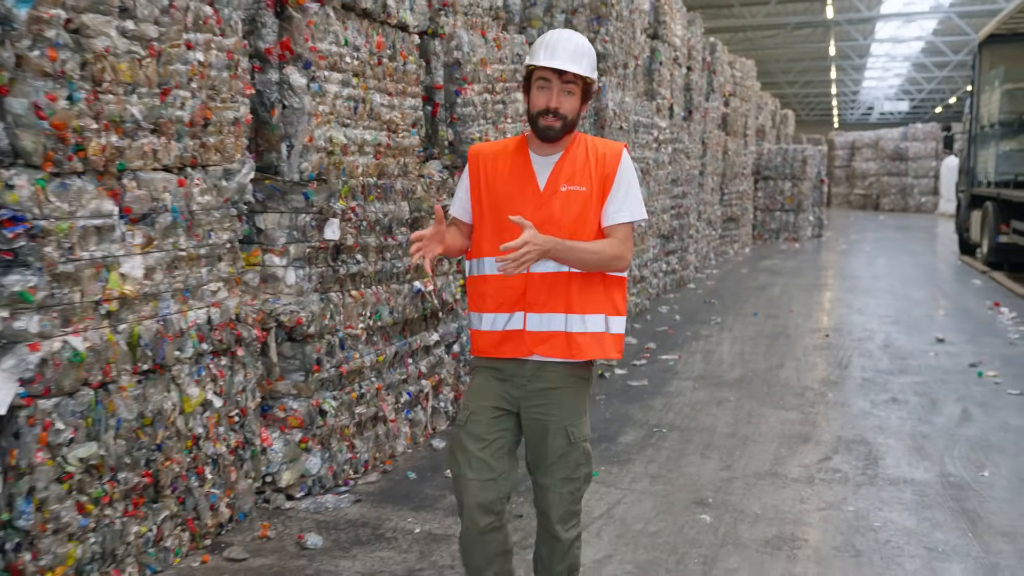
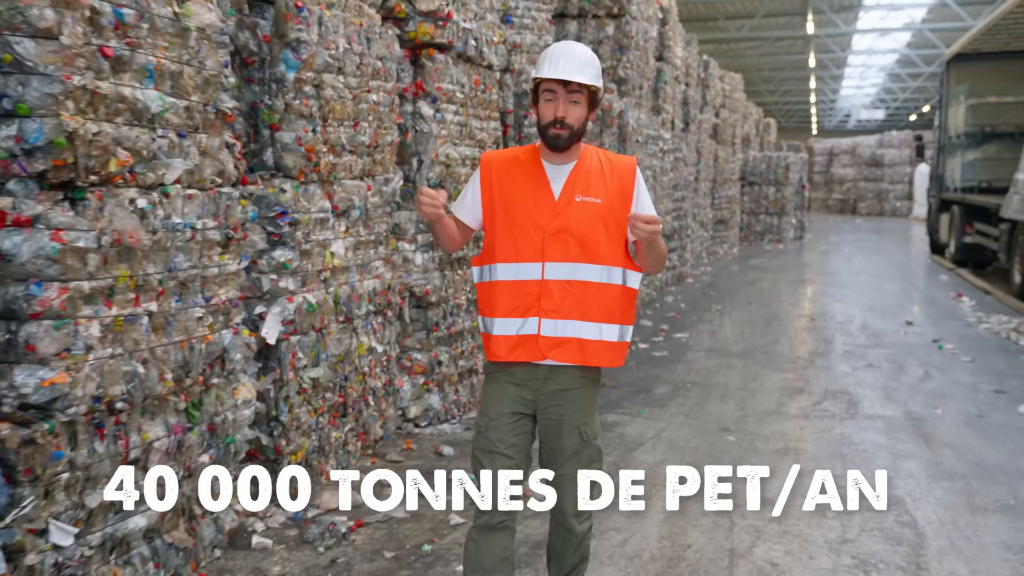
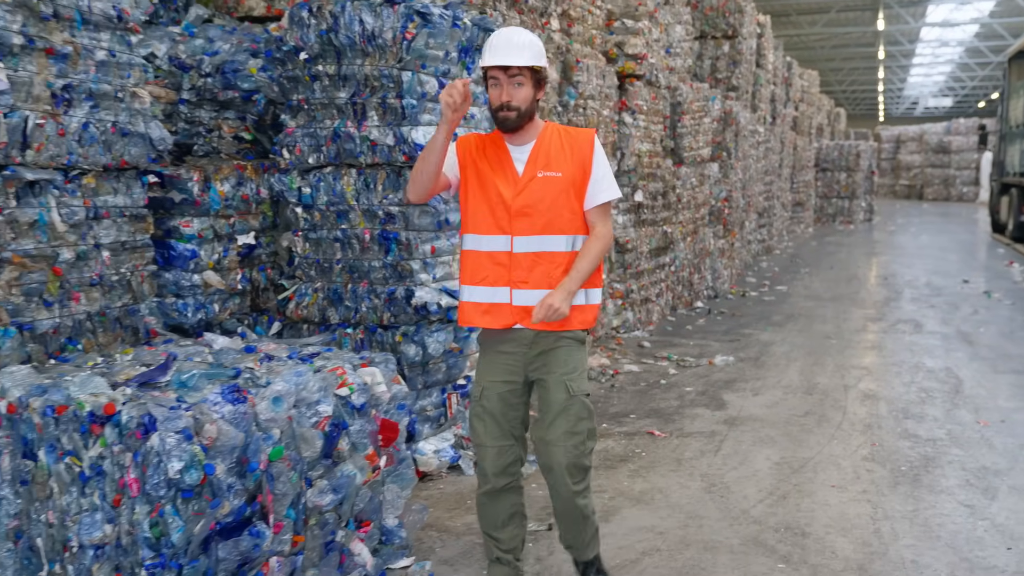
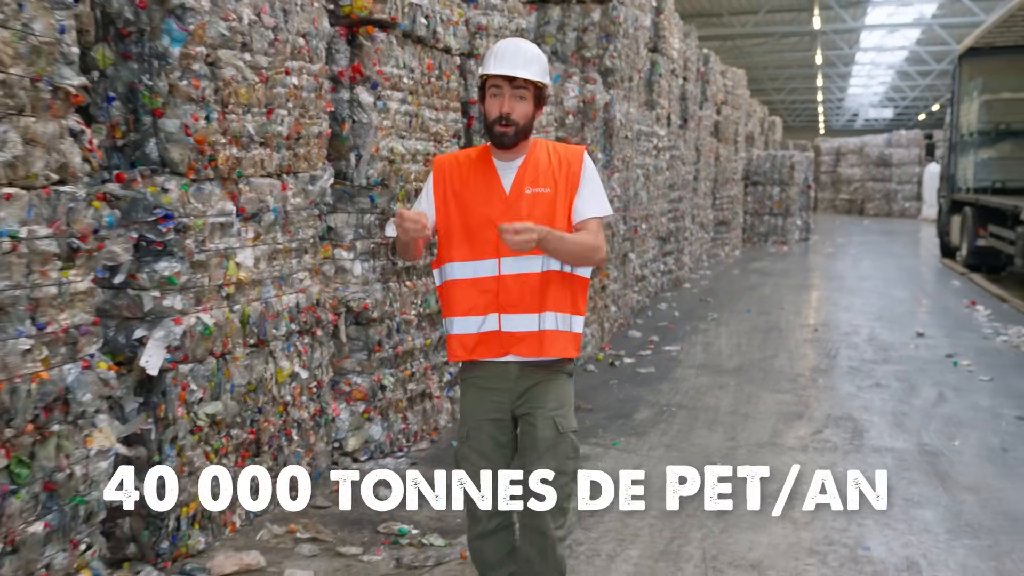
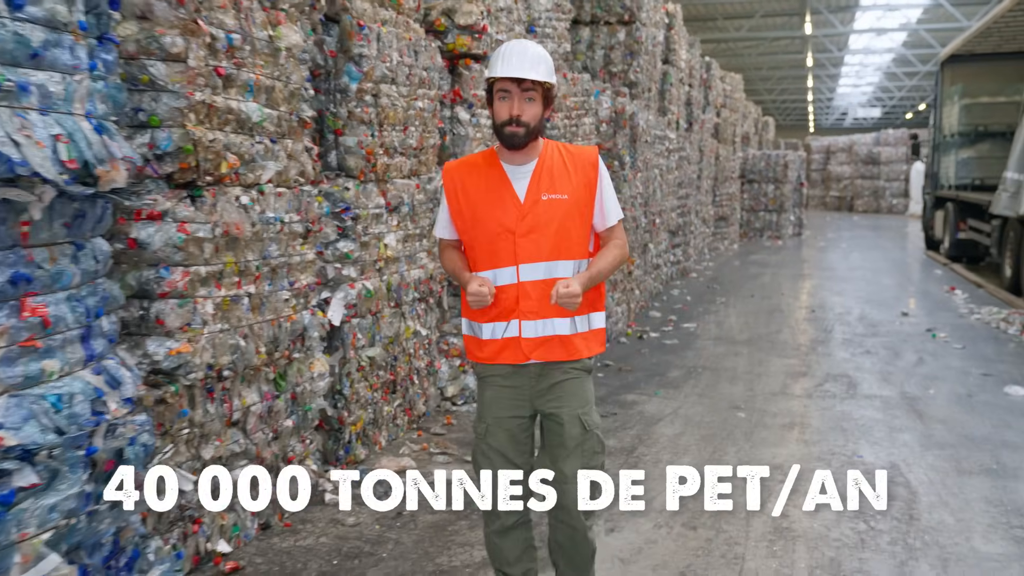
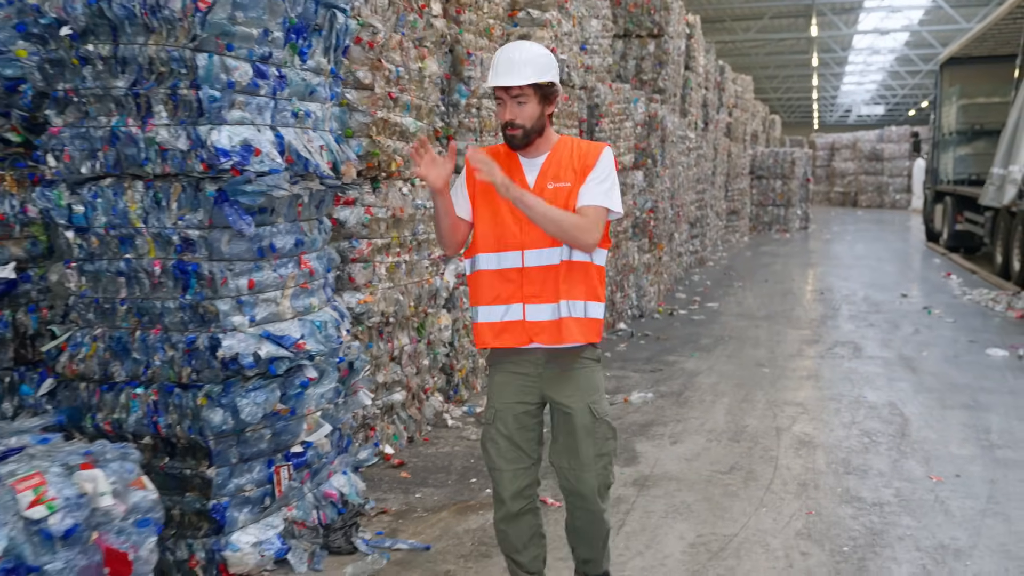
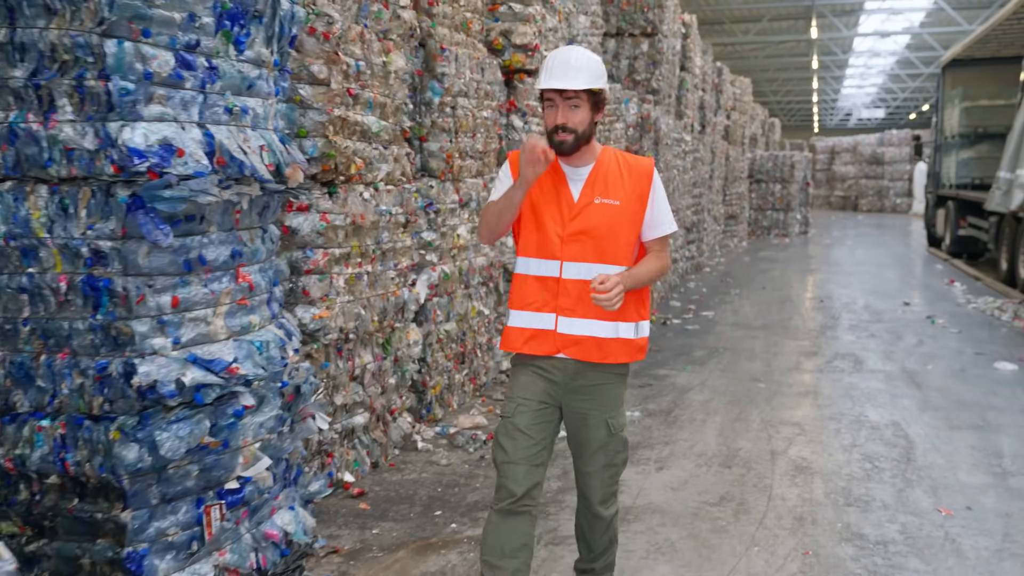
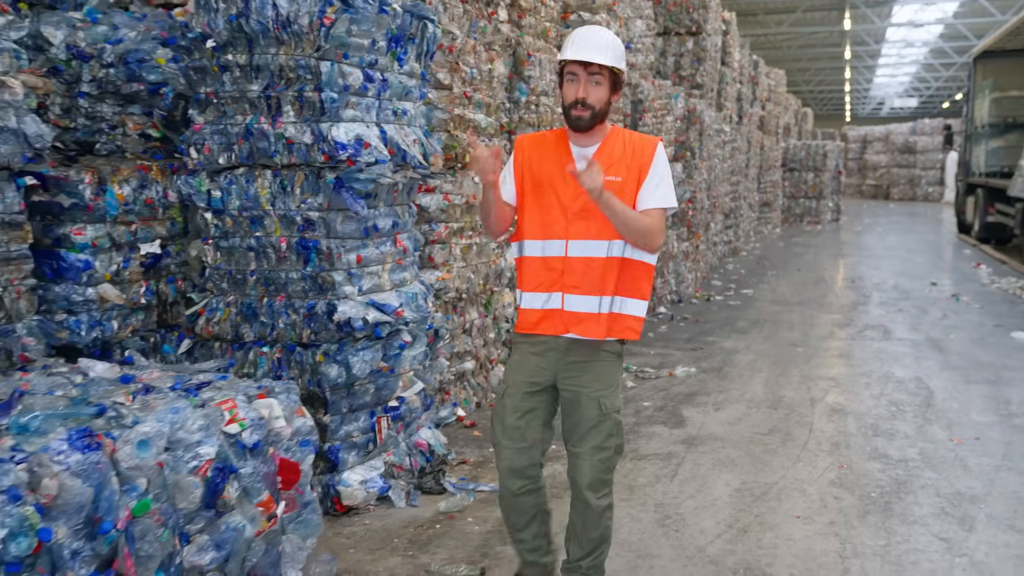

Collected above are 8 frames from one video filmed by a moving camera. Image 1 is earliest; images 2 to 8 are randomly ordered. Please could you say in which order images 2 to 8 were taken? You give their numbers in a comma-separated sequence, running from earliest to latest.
4, 2, 5, 7, 6, 8, 3
